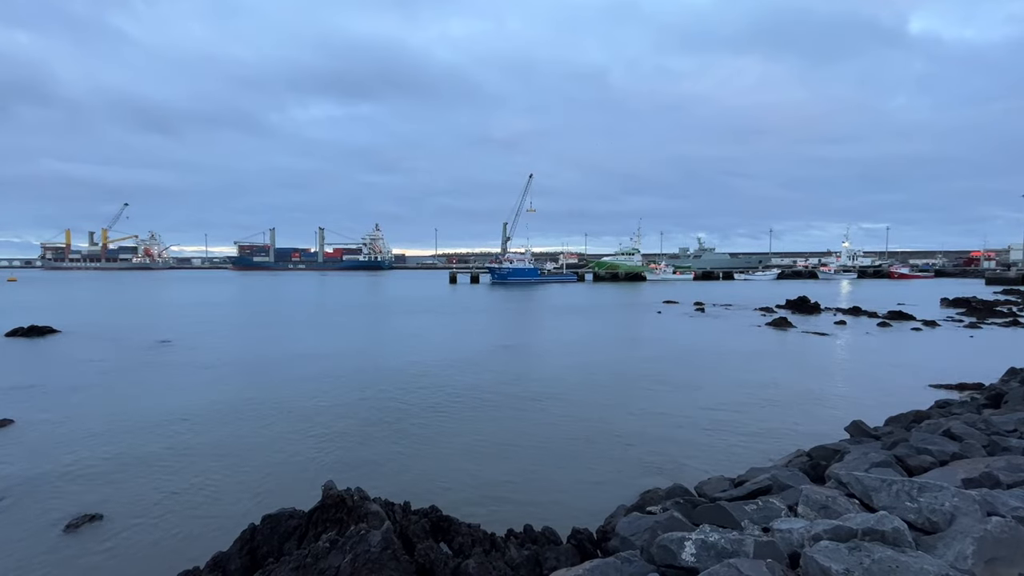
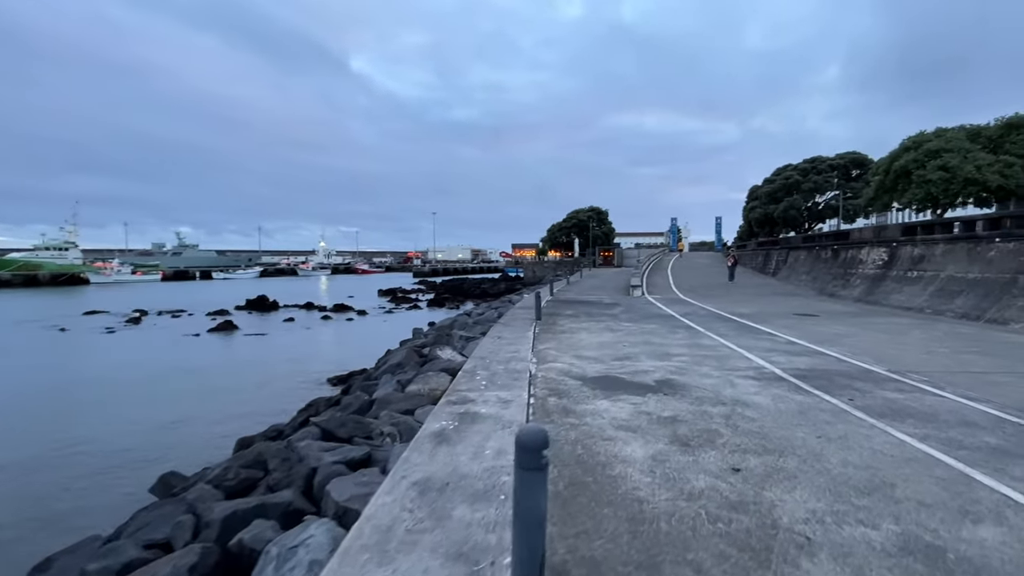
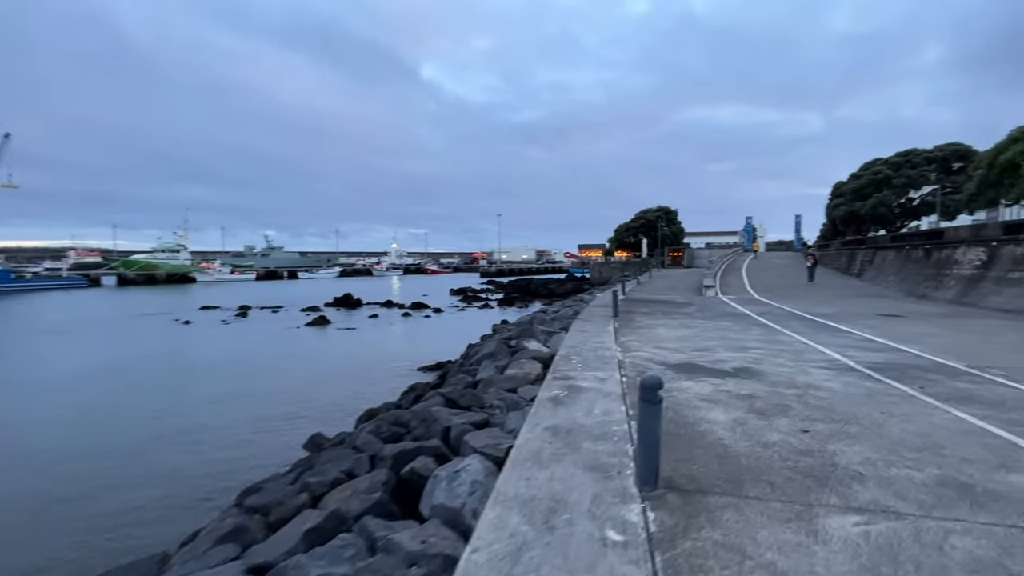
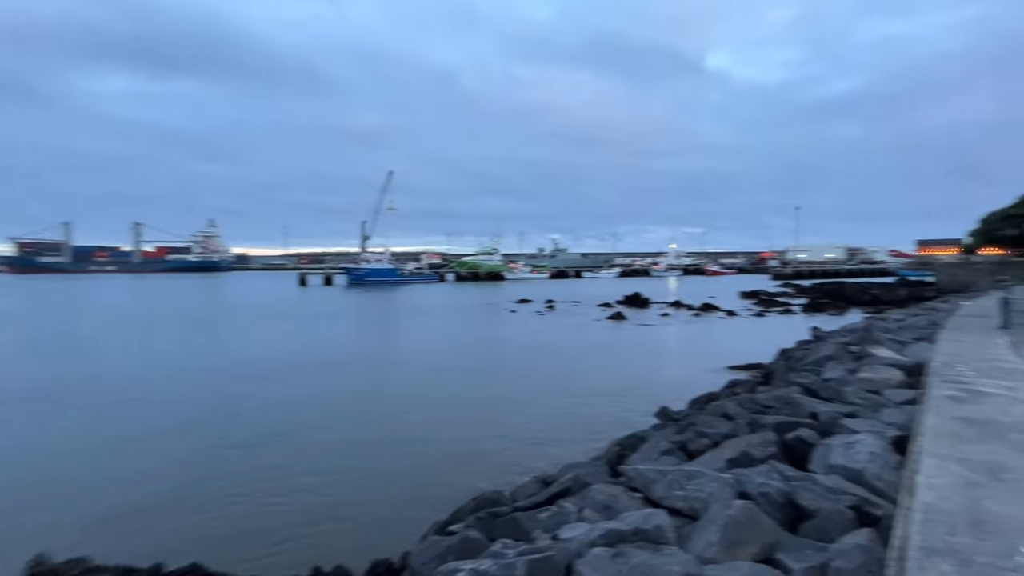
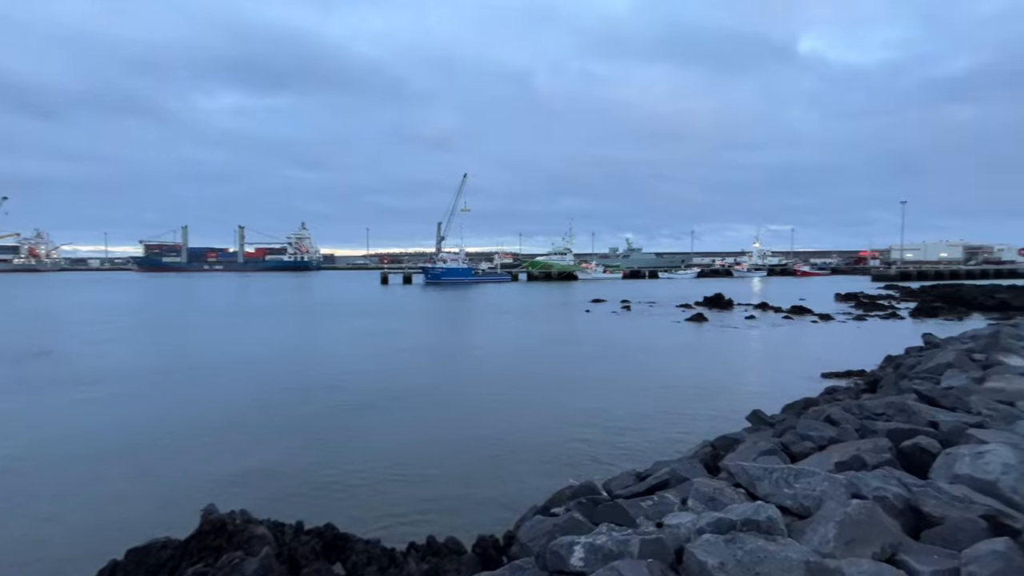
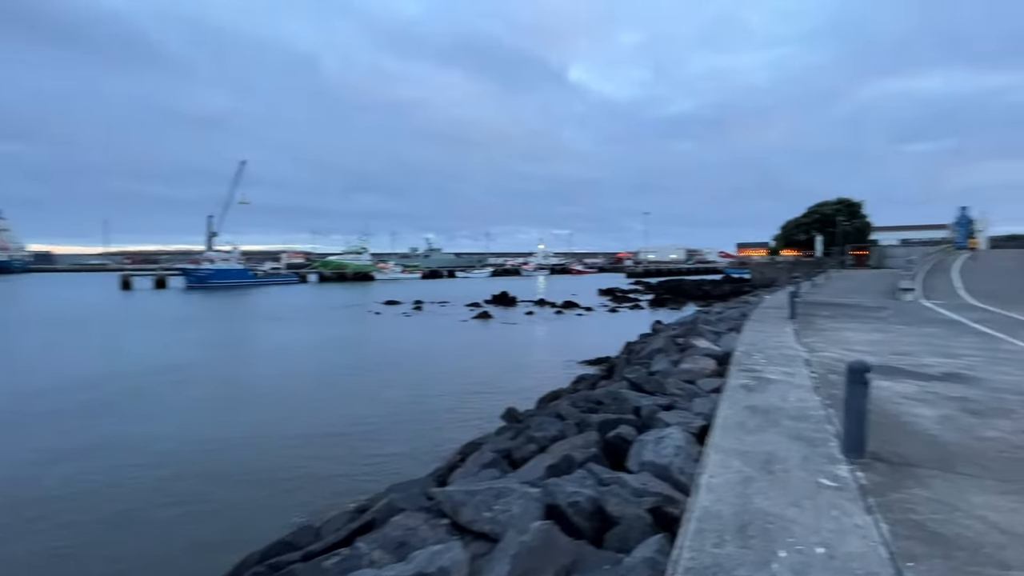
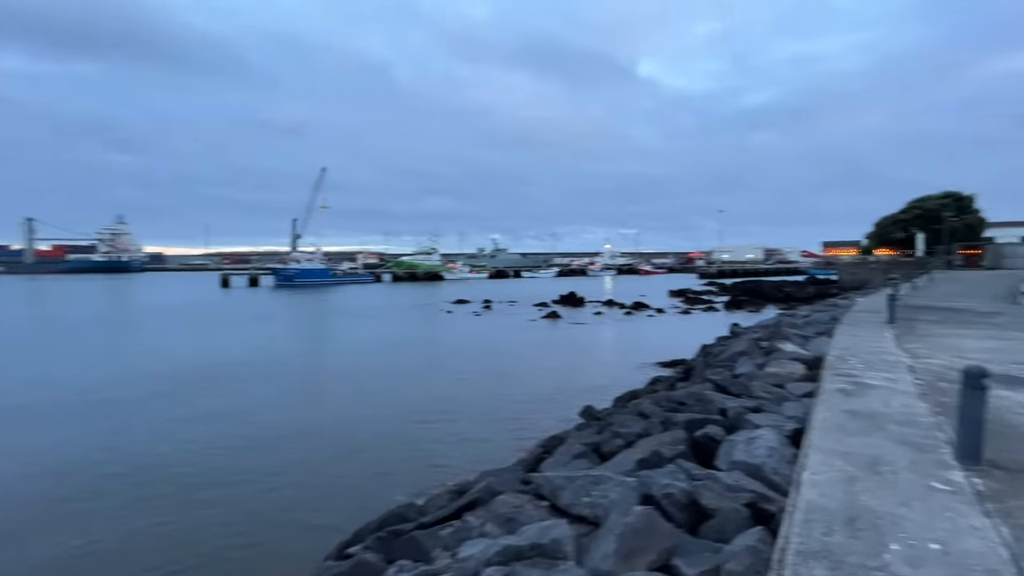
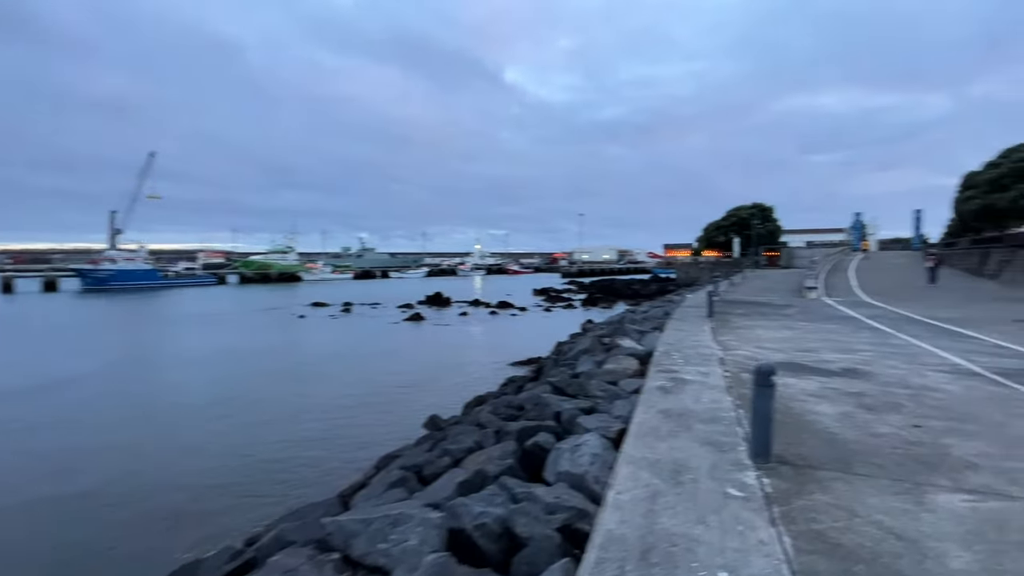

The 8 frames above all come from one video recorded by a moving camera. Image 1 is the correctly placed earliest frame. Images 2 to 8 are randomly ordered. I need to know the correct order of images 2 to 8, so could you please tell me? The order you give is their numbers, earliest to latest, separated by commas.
5, 4, 7, 6, 8, 3, 2
